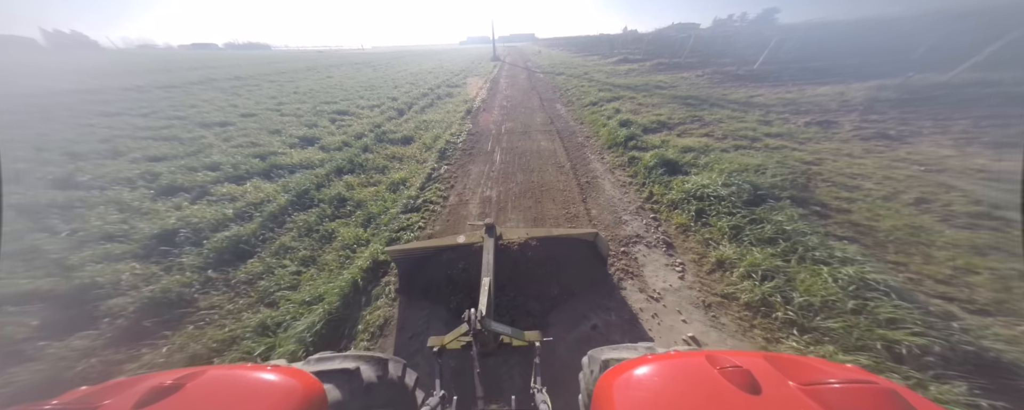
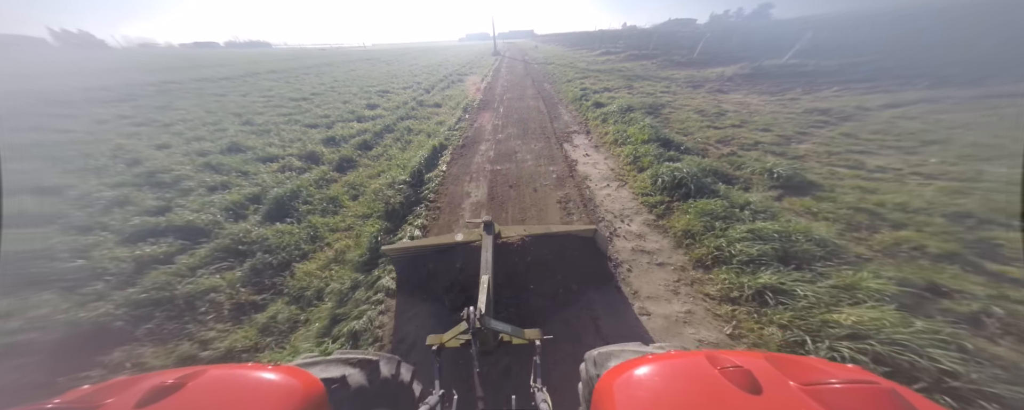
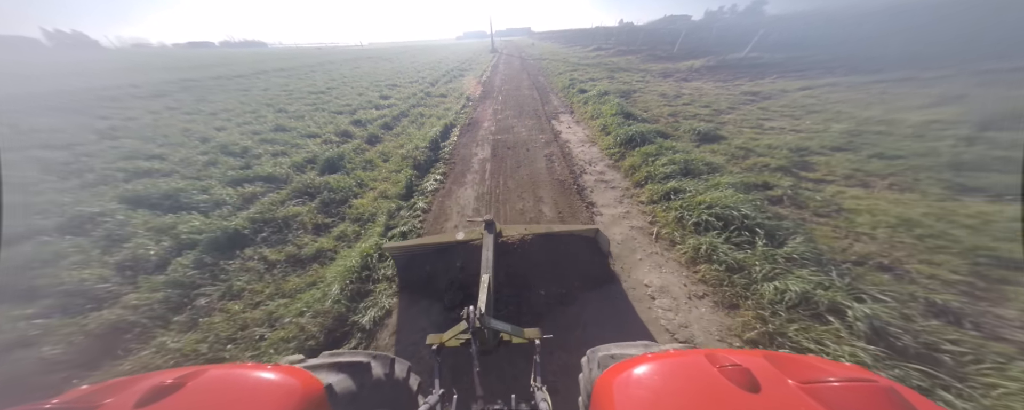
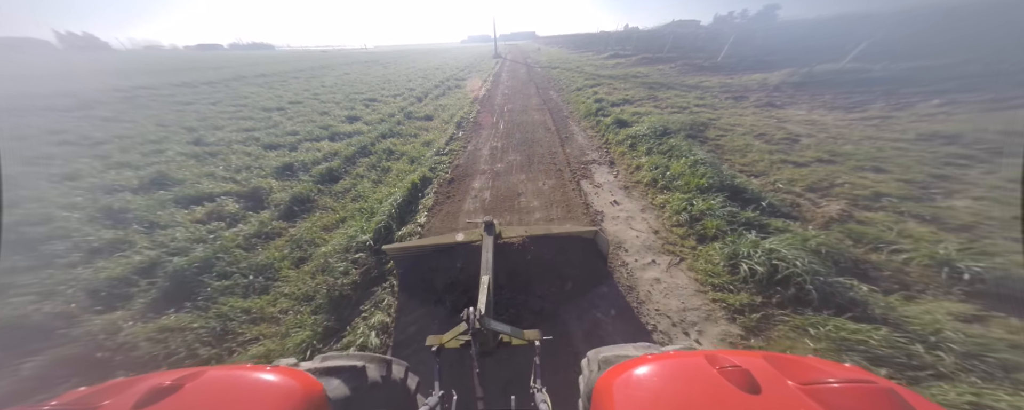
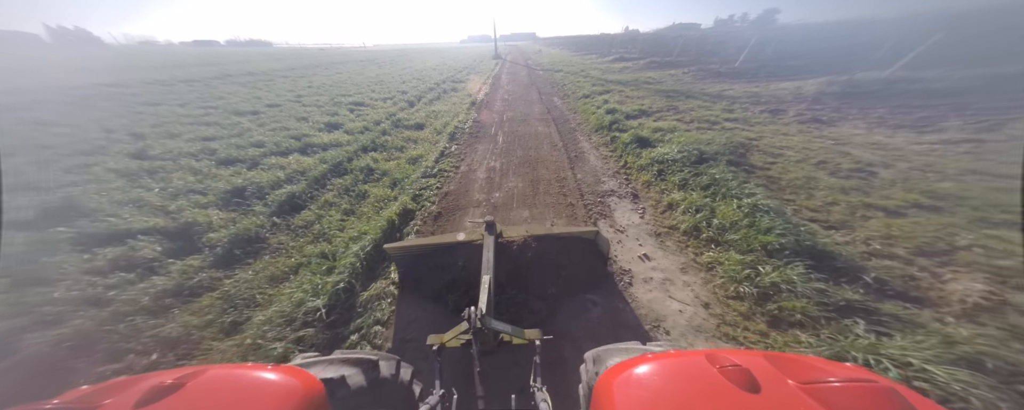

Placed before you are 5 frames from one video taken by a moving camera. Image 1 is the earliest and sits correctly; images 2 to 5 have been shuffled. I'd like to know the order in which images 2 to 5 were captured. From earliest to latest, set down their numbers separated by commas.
5, 4, 2, 3
